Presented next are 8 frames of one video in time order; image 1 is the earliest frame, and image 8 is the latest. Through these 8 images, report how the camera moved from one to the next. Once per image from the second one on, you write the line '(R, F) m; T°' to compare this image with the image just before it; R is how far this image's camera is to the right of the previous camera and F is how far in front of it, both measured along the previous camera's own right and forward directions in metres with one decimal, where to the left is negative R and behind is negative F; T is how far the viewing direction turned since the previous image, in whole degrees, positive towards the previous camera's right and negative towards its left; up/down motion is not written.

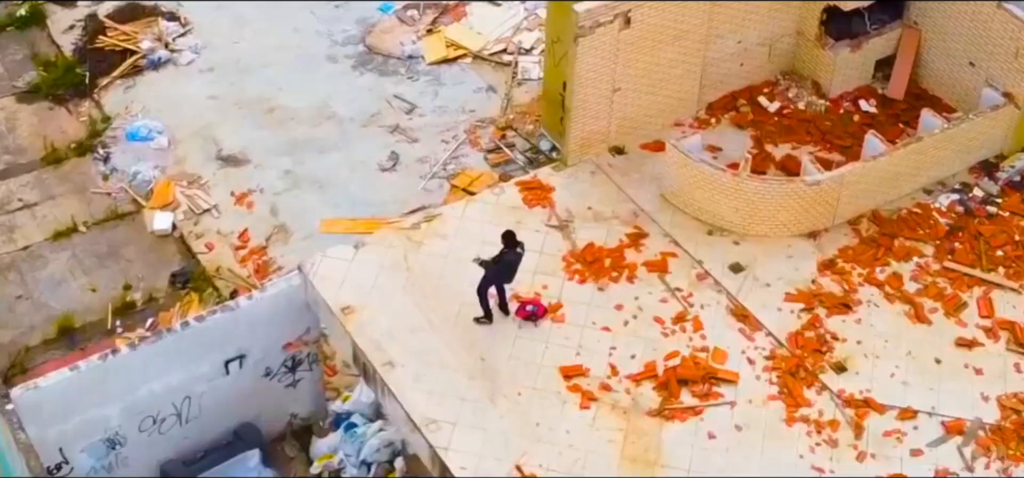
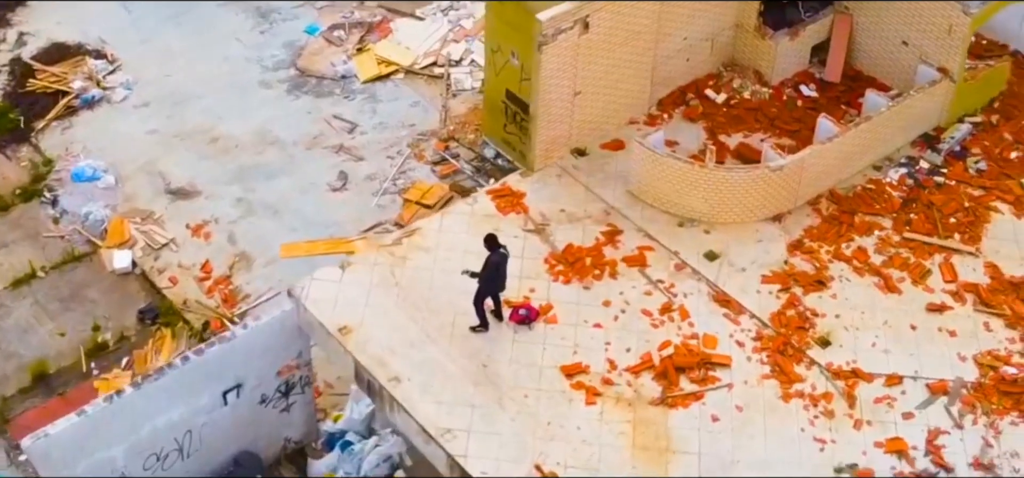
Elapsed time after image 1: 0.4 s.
(-0.9, -0.2) m; +5°
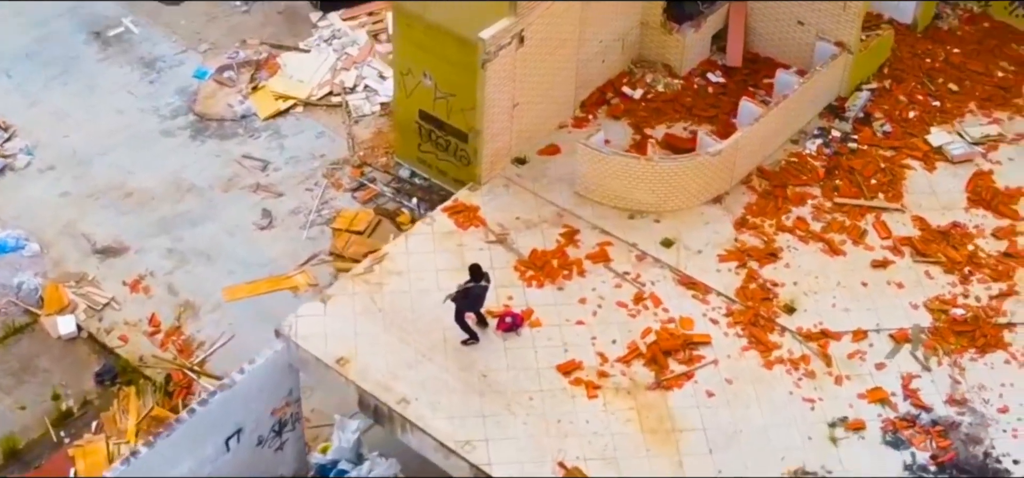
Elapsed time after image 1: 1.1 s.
(-1.4, -0.3) m; +8°
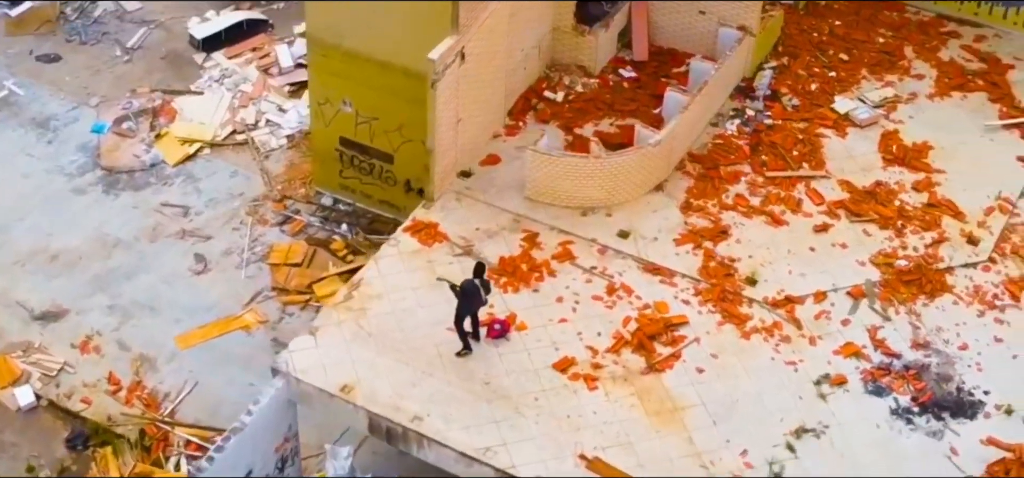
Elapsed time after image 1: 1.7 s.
(-1.4, -0.2) m; +8°
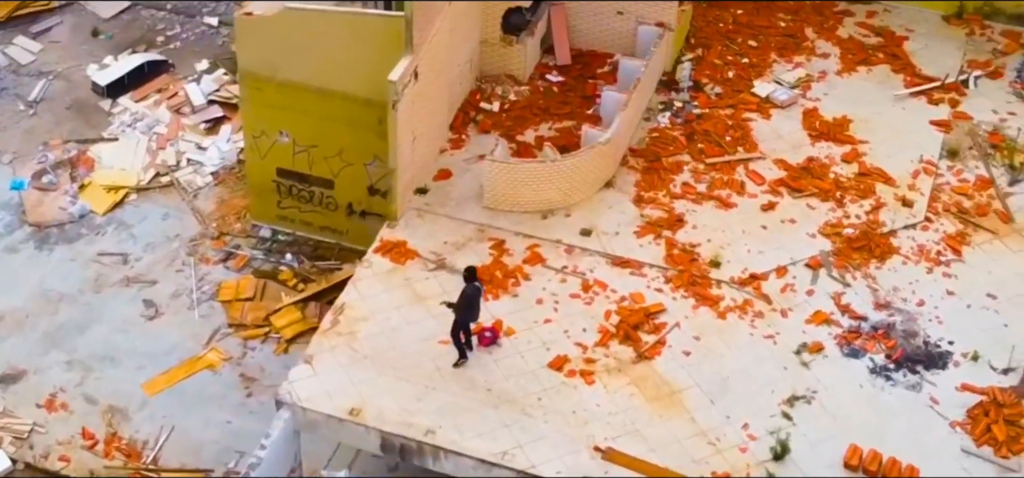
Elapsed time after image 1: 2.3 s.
(-1.3, -0.2) m; +7°
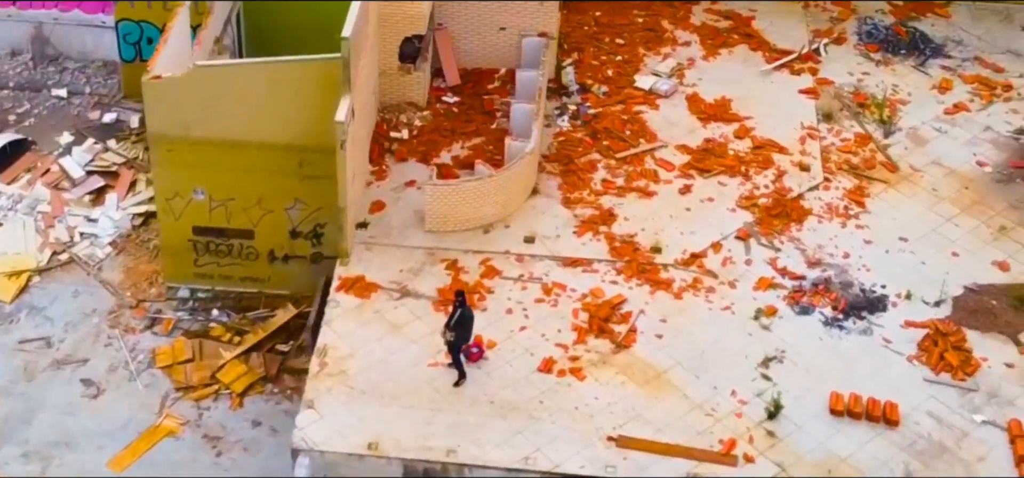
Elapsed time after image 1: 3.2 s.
(-2.0, -0.2) m; +11°
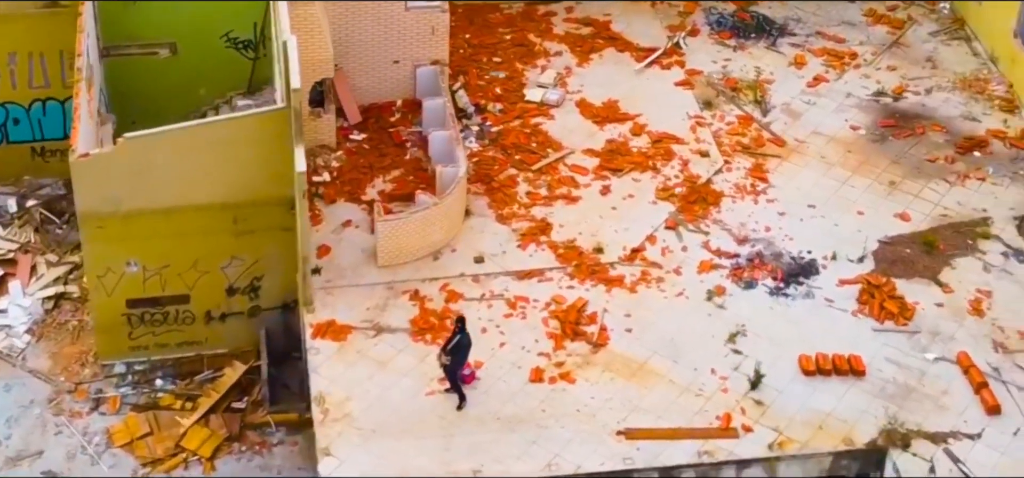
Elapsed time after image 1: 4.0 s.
(-2.1, -0.2) m; +11°
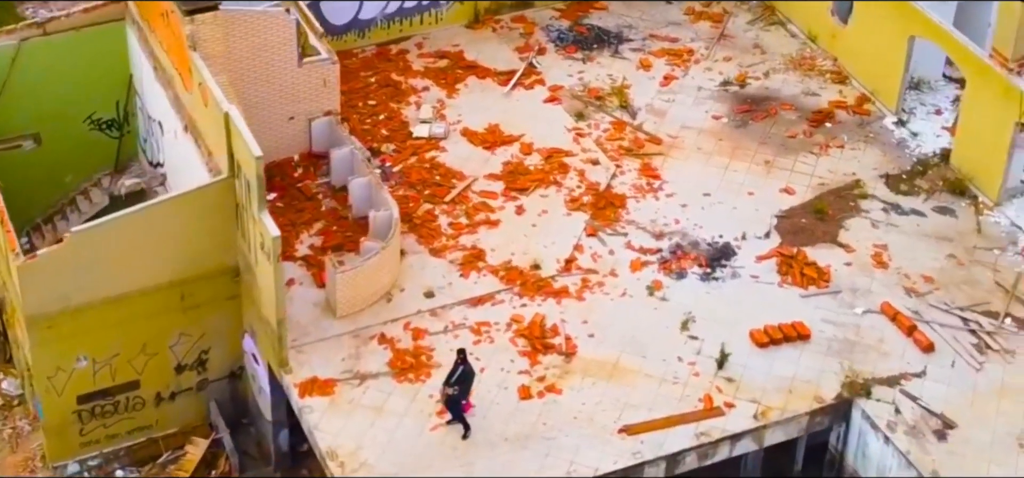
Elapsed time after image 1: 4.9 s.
(-2.4, -0.3) m; +12°
